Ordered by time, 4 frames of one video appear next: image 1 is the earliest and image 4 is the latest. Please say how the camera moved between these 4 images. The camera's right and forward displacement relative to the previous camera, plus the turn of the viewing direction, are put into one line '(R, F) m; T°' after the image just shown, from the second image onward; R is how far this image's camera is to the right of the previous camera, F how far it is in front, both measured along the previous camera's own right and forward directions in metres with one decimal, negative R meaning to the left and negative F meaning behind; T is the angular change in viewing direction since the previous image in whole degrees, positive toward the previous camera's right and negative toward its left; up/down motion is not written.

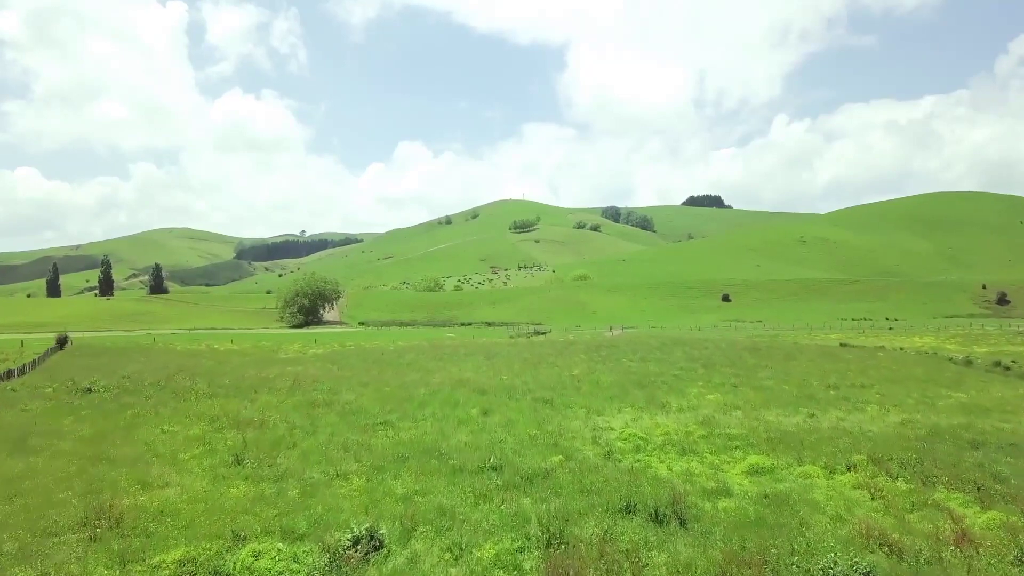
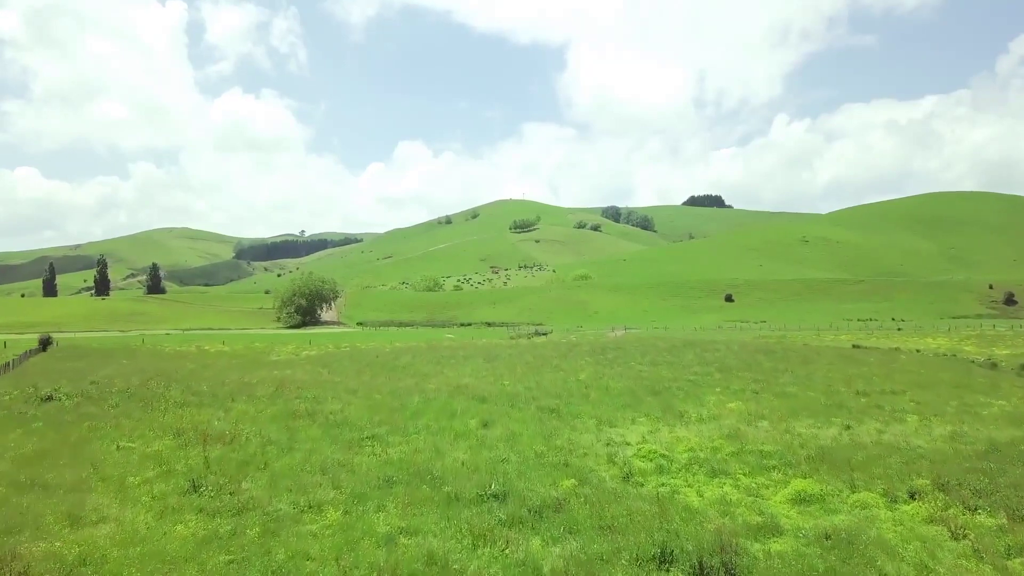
(-0.1, +2.6) m; 0°
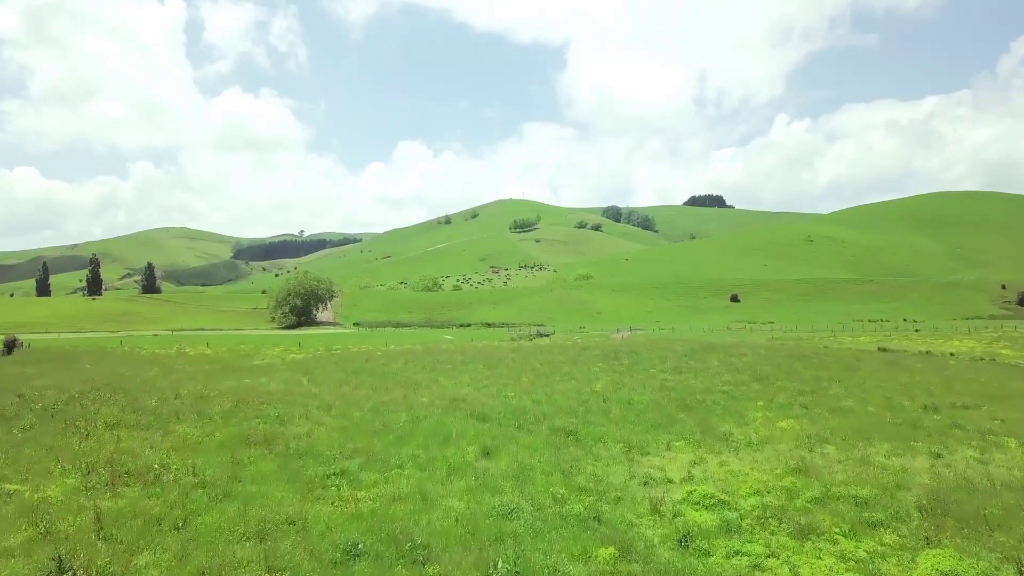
(-0.3, +4.7) m; 0°
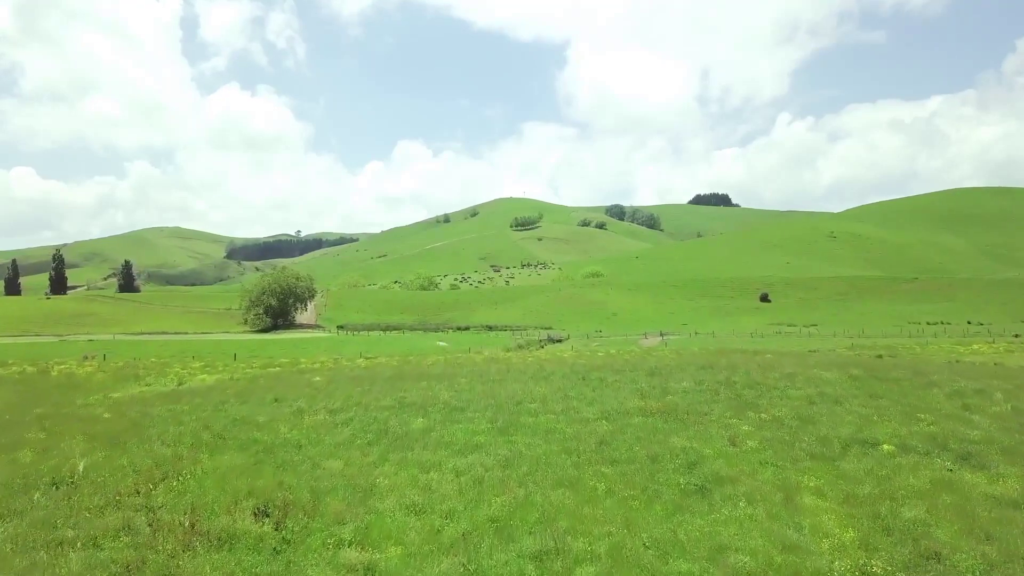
(-1.4, +20.9) m; 0°
